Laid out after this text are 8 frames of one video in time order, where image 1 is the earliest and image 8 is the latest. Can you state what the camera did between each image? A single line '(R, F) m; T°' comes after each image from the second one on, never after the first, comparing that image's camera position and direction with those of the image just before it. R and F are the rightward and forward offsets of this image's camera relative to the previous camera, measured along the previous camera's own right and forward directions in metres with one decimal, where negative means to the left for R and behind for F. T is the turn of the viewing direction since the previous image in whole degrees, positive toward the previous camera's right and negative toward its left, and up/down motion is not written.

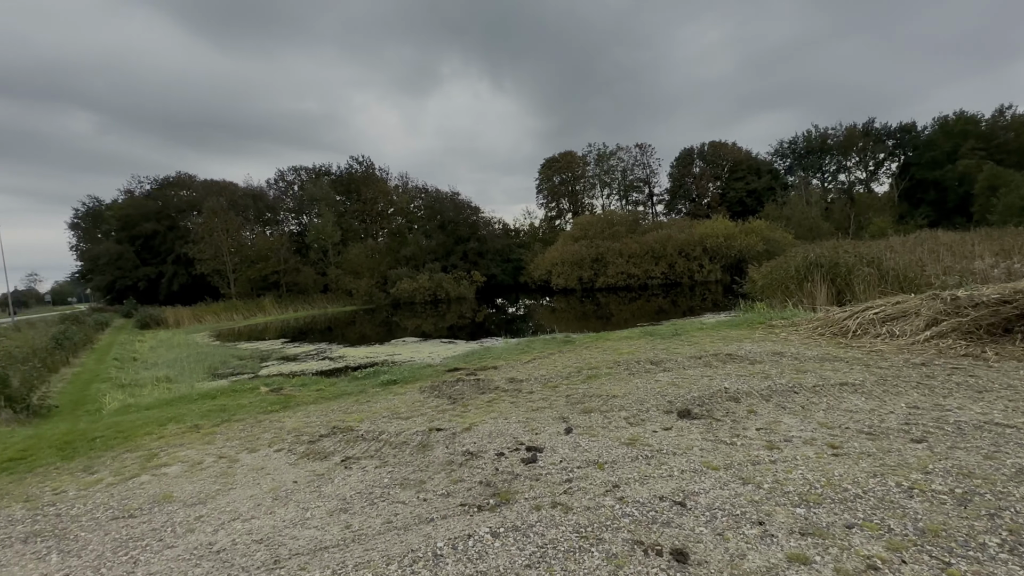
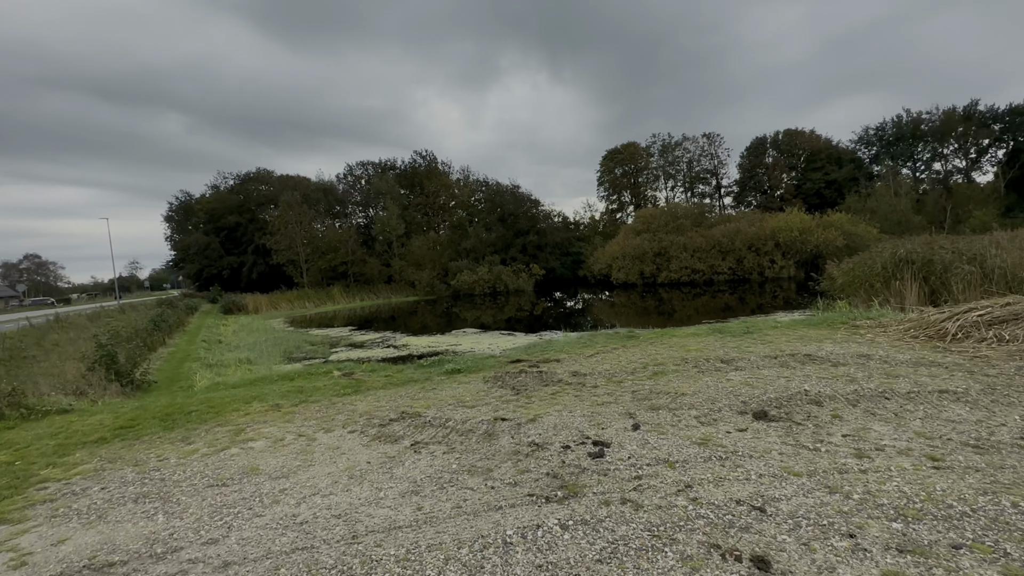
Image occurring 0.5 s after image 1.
(-0.1, 0.0) m; -7°
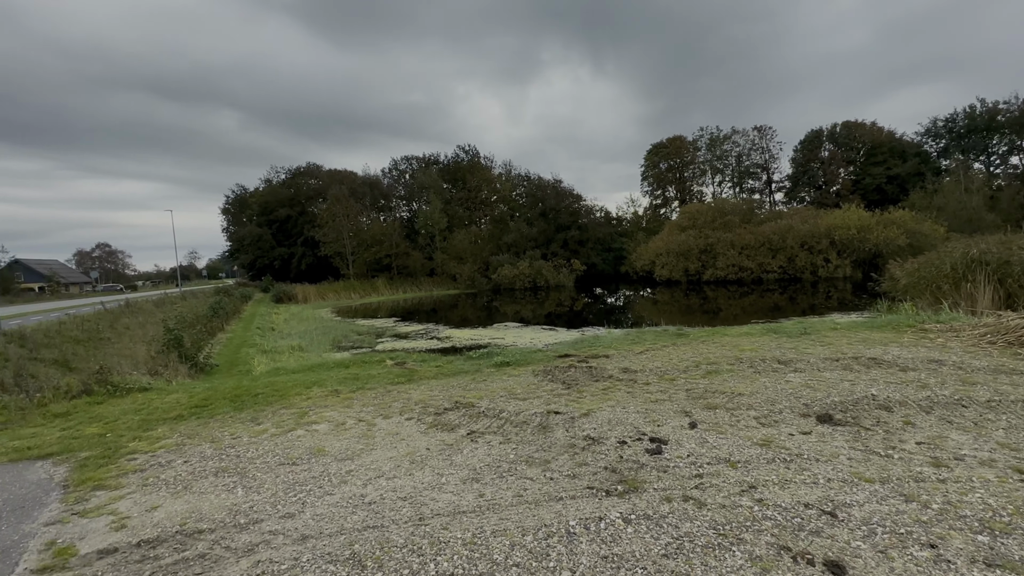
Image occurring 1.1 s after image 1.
(-0.2, -0.1) m; -4°
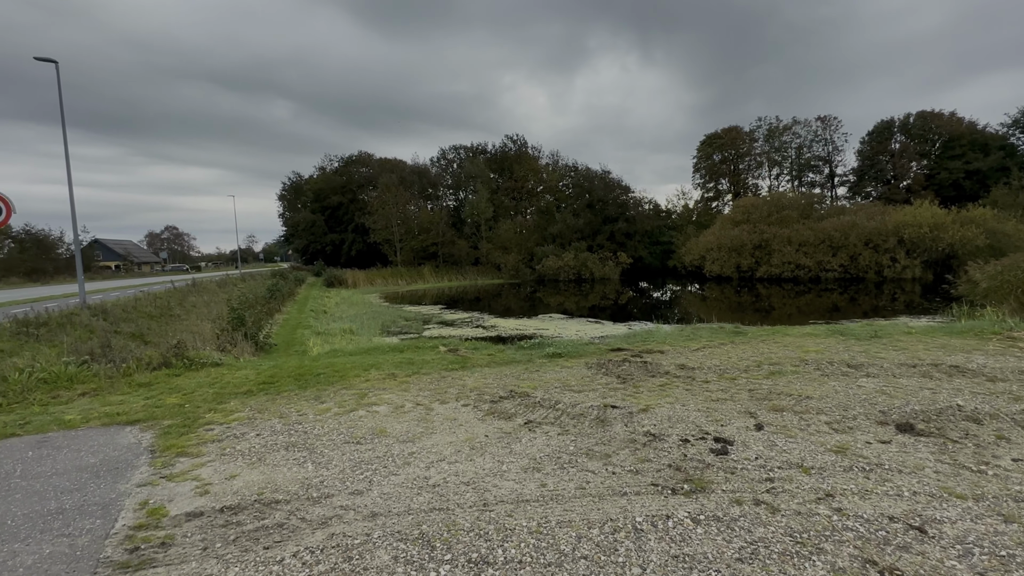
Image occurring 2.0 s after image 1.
(-0.2, 0.0) m; -5°
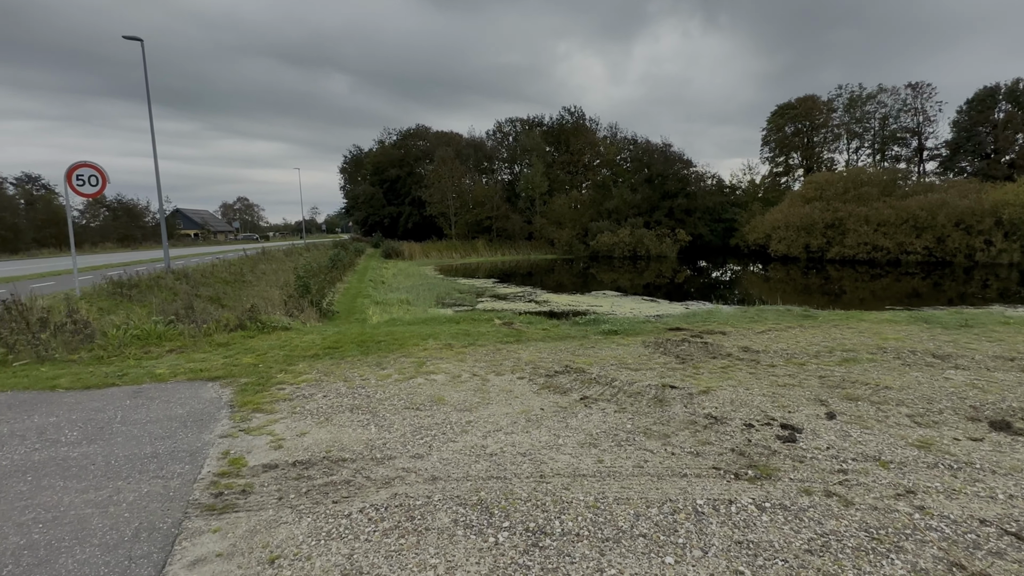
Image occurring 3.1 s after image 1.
(-0.1, 0.0) m; -6°
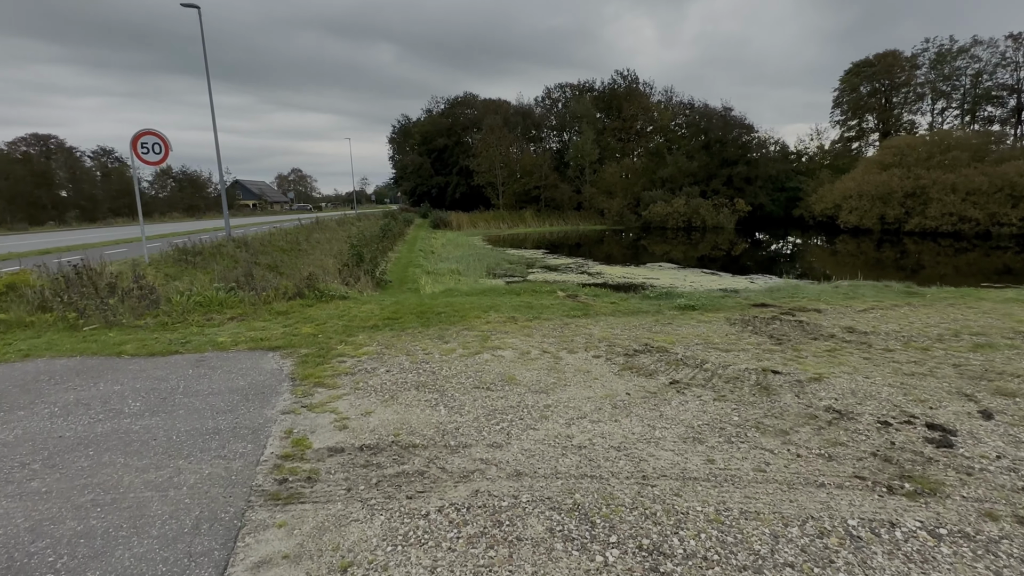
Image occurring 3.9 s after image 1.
(-0.4, +0.6) m; -5°
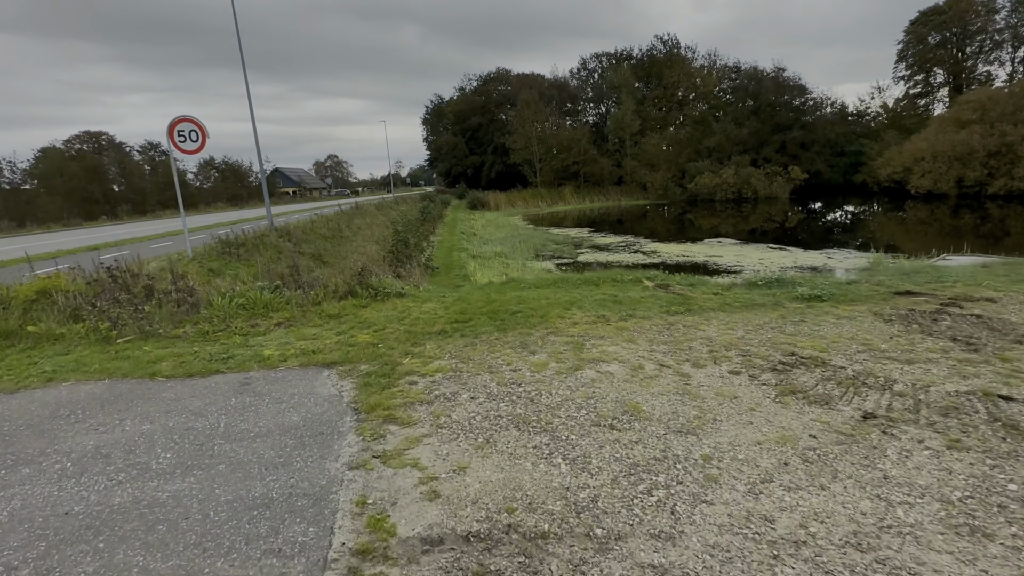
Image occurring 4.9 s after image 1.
(-0.7, +1.2) m; -4°
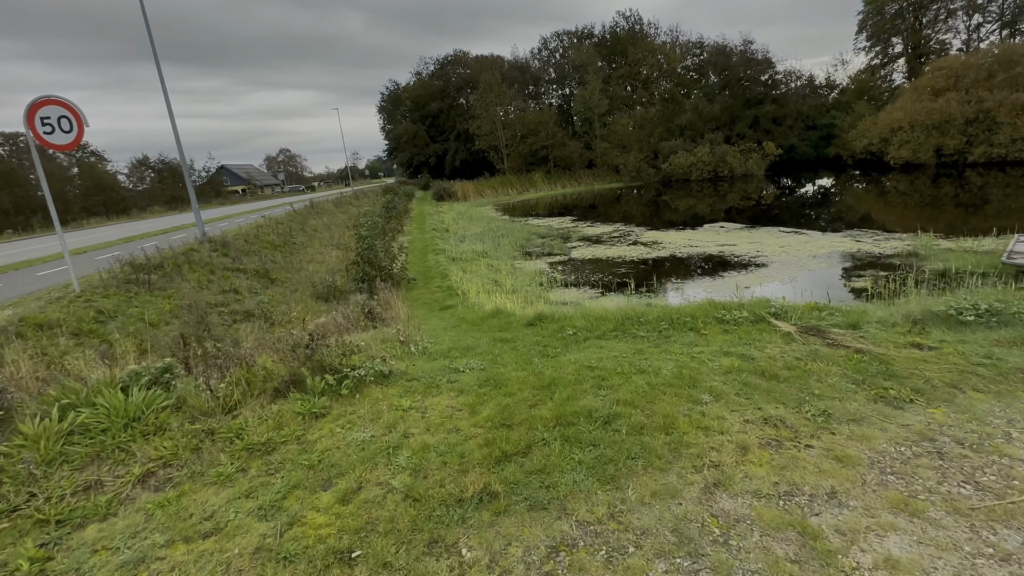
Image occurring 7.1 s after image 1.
(-0.8, +3.1) m; +4°
